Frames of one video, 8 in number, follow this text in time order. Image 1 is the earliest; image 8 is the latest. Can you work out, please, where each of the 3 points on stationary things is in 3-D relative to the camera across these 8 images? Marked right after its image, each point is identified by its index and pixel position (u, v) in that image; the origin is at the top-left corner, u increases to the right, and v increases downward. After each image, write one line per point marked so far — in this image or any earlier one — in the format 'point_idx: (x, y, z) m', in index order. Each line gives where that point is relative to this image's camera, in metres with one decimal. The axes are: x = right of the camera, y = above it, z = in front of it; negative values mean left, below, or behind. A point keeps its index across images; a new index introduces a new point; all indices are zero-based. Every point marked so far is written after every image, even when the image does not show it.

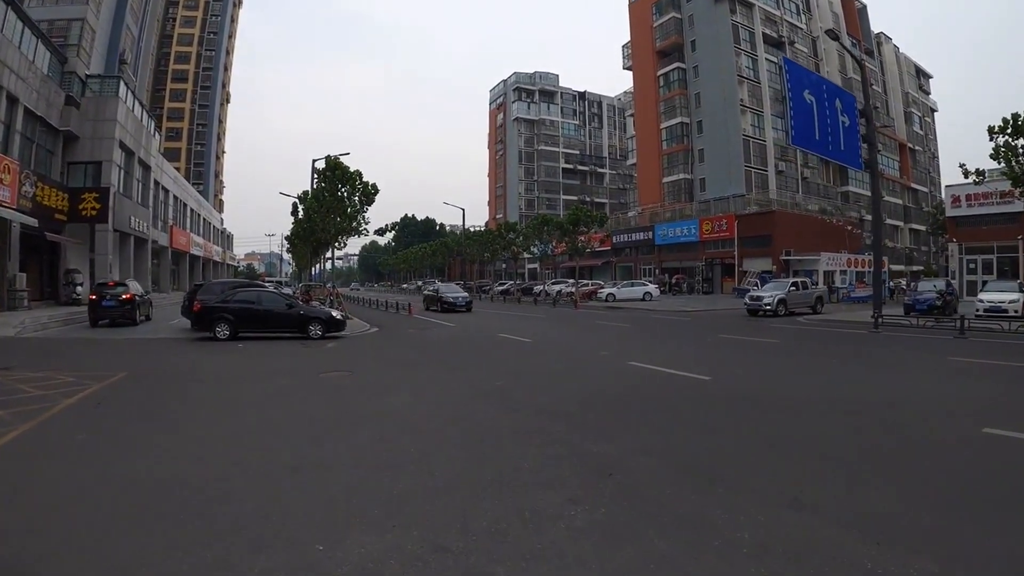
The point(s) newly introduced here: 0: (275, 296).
0: (-6.4, -0.2, +15.9) m
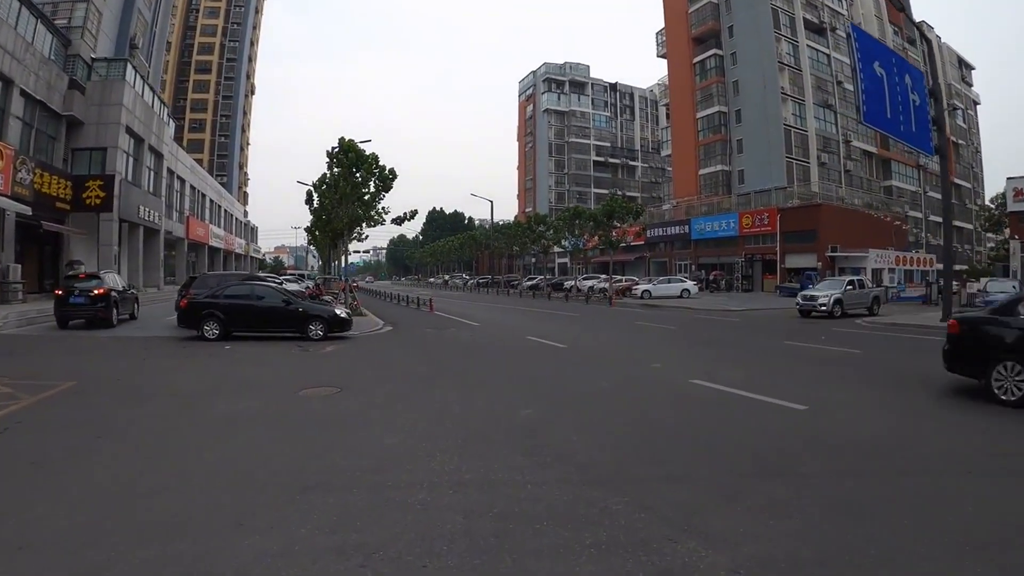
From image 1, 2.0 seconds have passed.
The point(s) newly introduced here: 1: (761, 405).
0: (-5.7, -0.1, +14.0) m
1: (+3.2, -1.5, +7.4) m
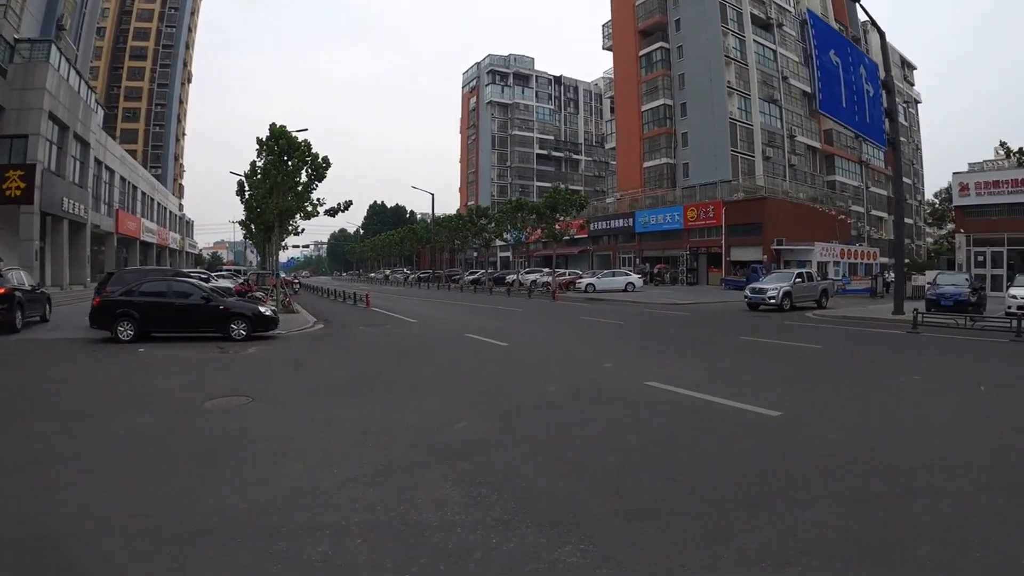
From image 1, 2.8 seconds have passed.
0: (-6.9, 0.0, +12.8) m
1: (+2.5, -1.4, +6.8) m
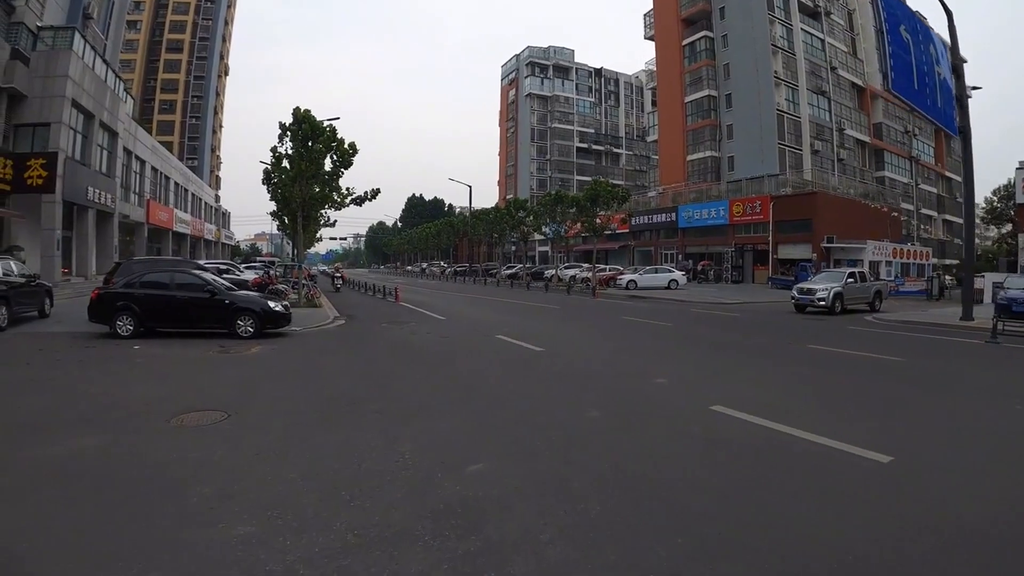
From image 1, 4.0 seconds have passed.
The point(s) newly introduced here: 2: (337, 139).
0: (-6.2, +0.2, +11.8) m
1: (+2.8, -1.5, +5.4) m
2: (-5.8, +5.0, +20.0) m
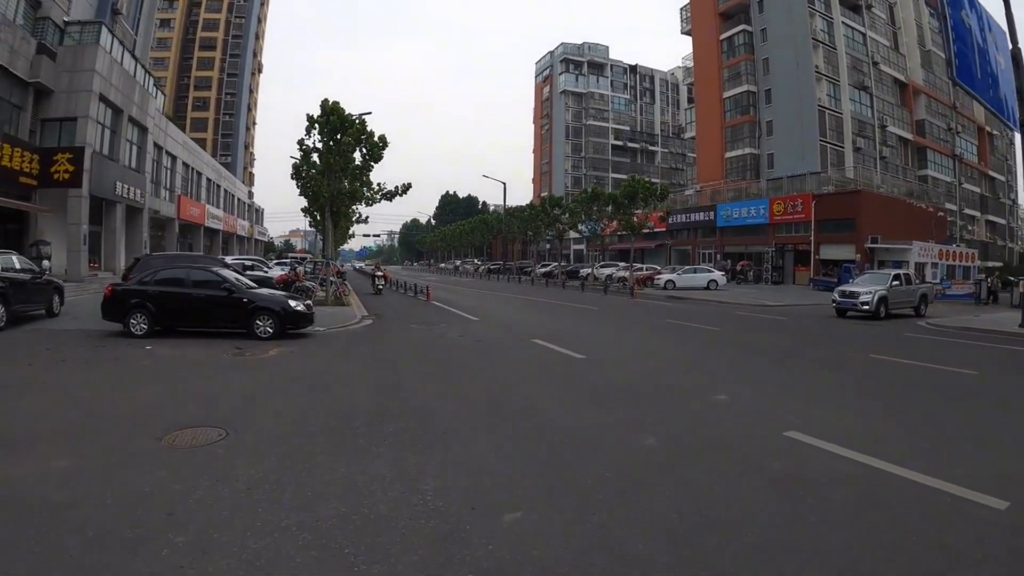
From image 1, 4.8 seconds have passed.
0: (-5.6, +0.2, +11.3) m
1: (+3.1, -1.5, +4.4) m
2: (-4.8, +5.1, +19.4) m
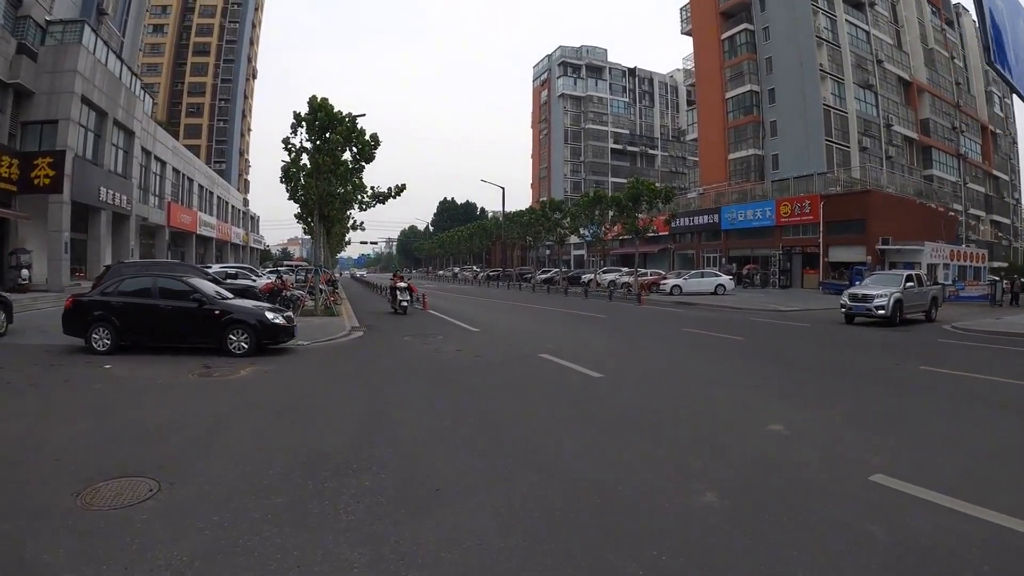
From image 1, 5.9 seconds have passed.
0: (-5.5, 0.0, +10.1) m
1: (+3.2, -1.6, +3.3) m
2: (-4.8, +4.8, +18.3) m
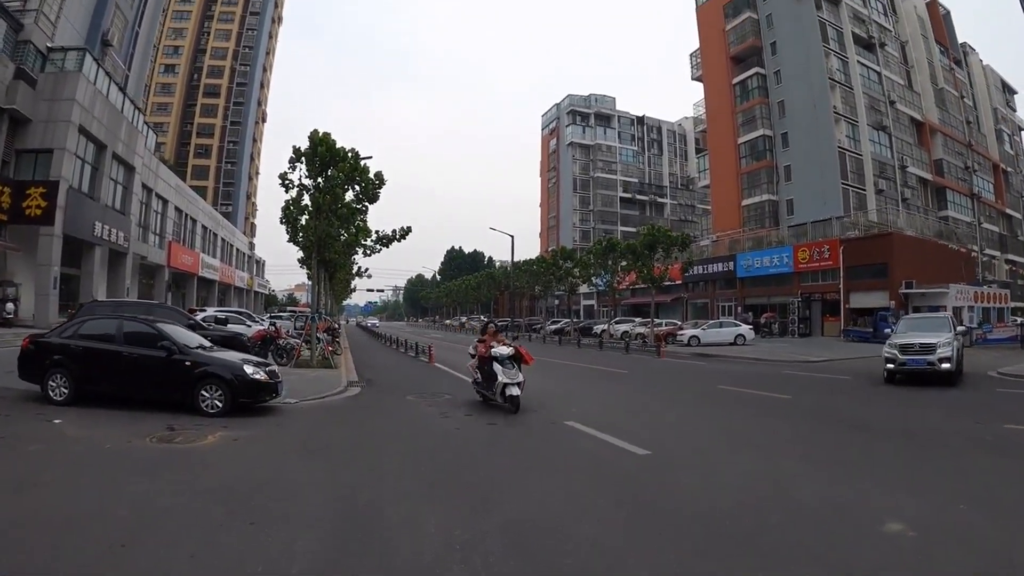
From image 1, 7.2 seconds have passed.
0: (-5.2, -0.7, +8.8) m
1: (+3.4, -1.8, +1.8) m
2: (-4.4, +3.4, +17.3) m
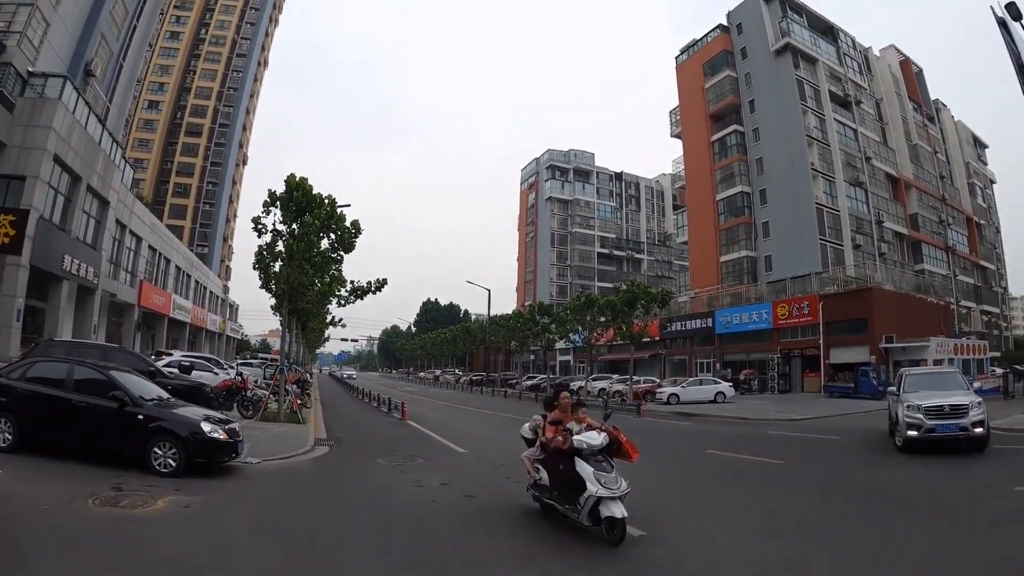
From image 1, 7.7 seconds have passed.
0: (-5.3, -1.3, +7.6) m
1: (+3.6, -1.7, +0.9) m
2: (-4.8, +2.0, +16.5) m
